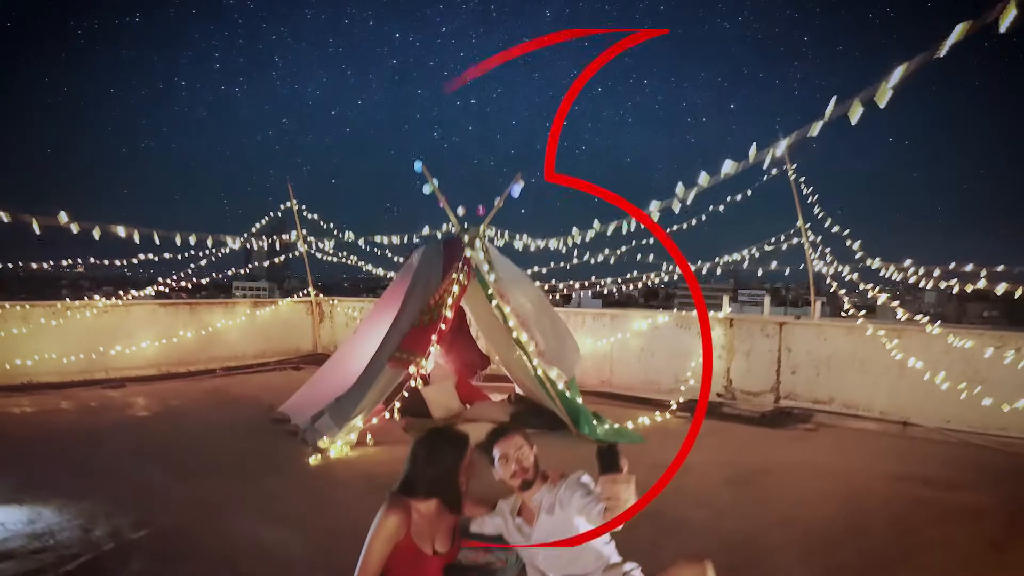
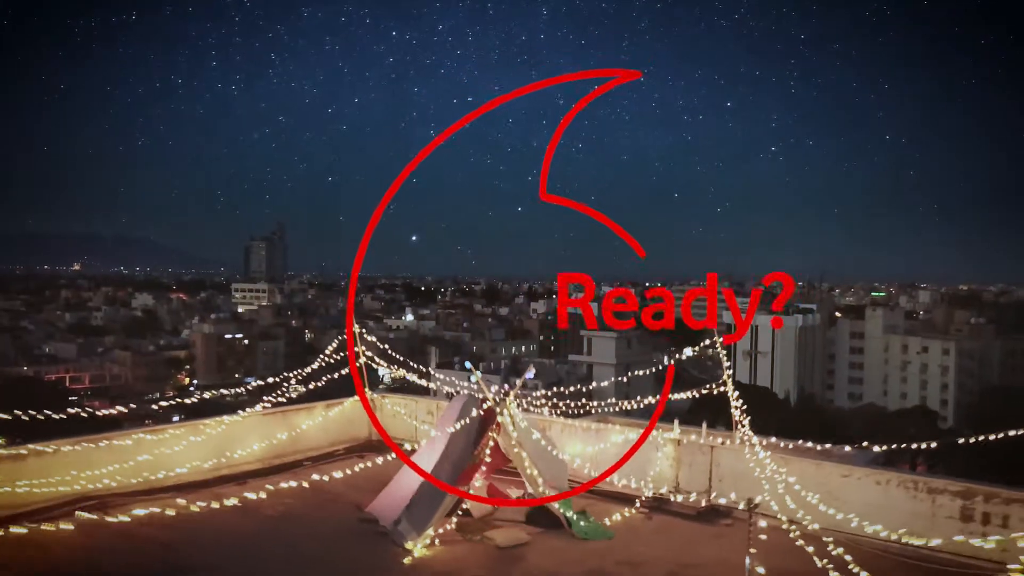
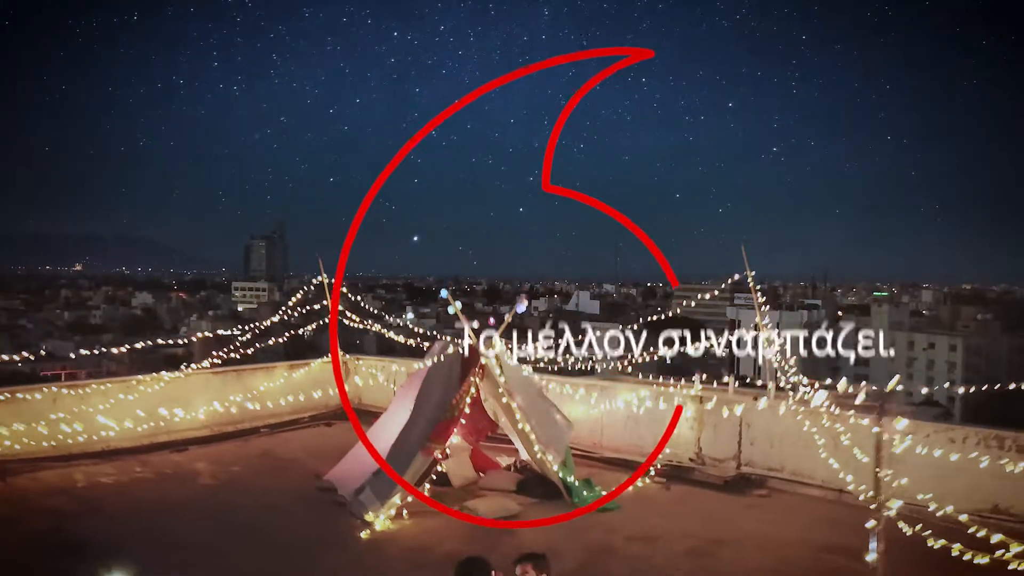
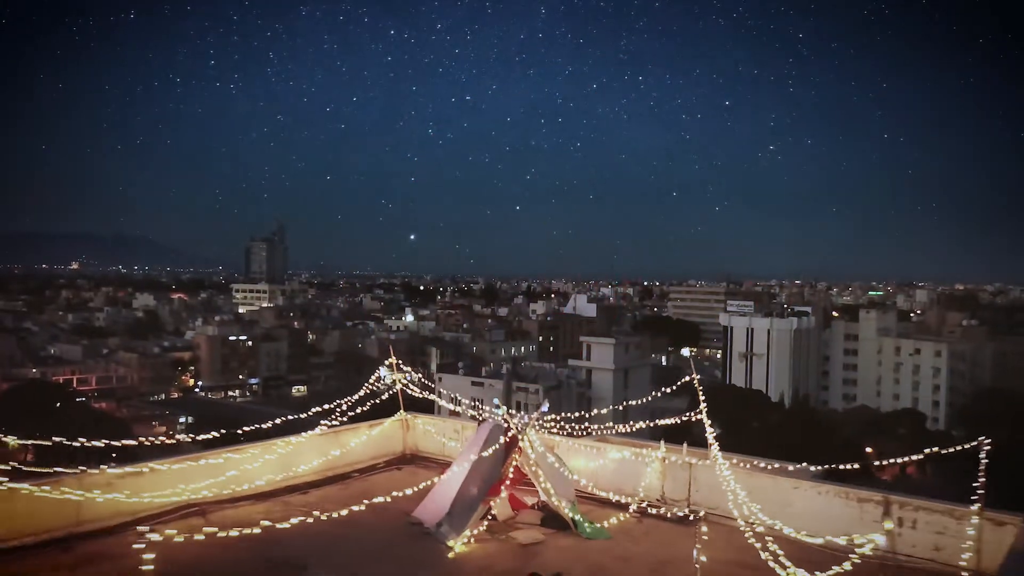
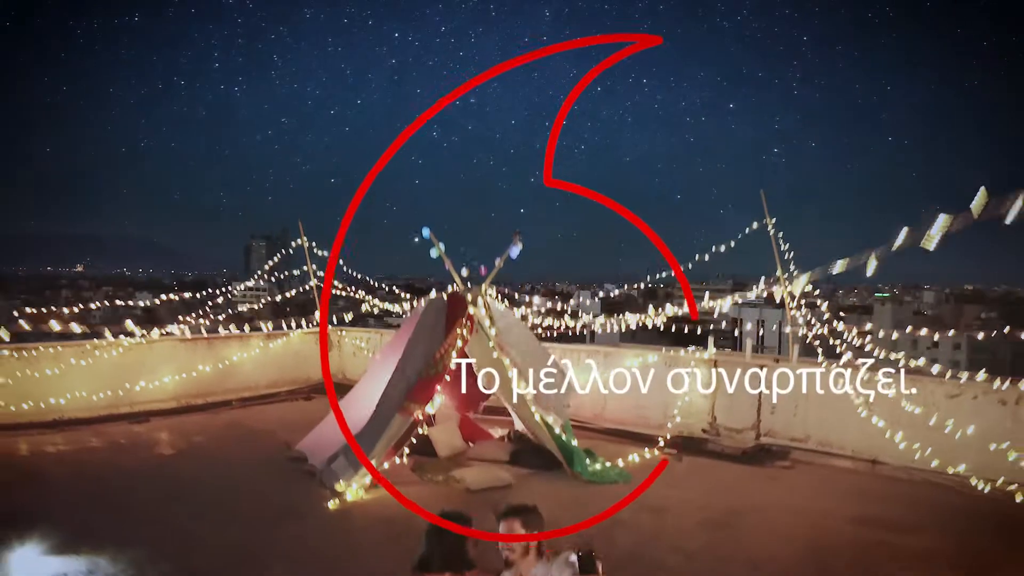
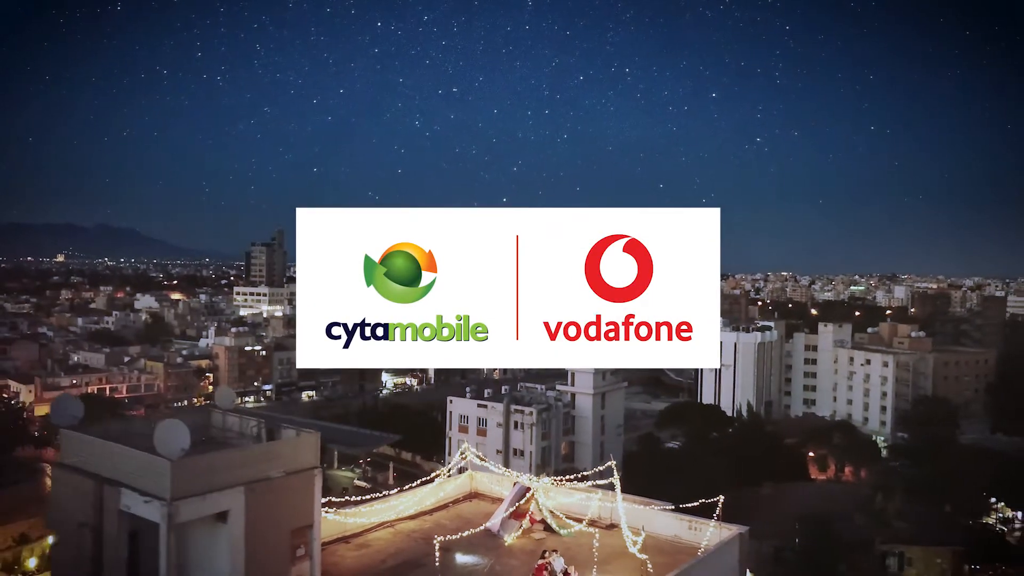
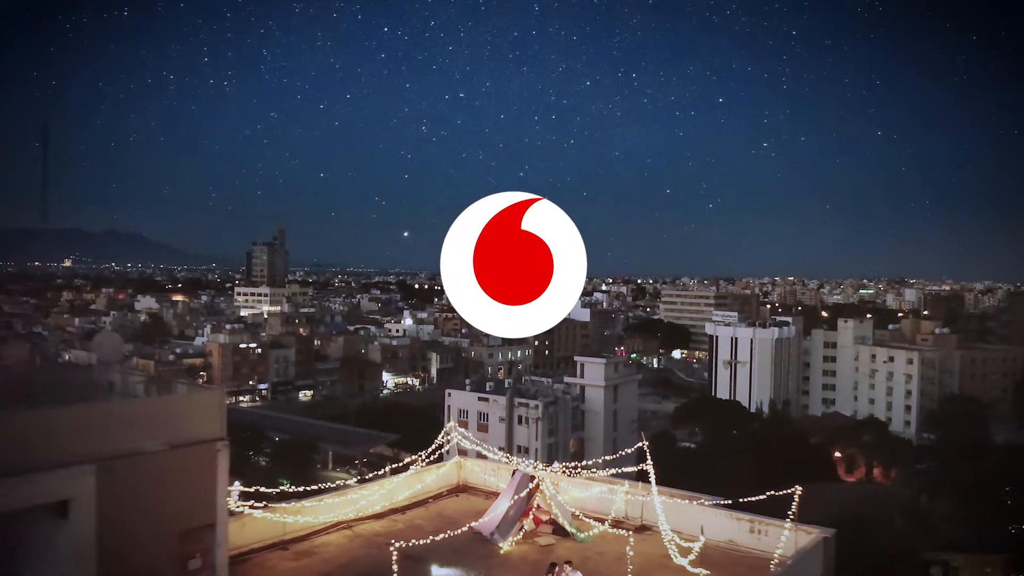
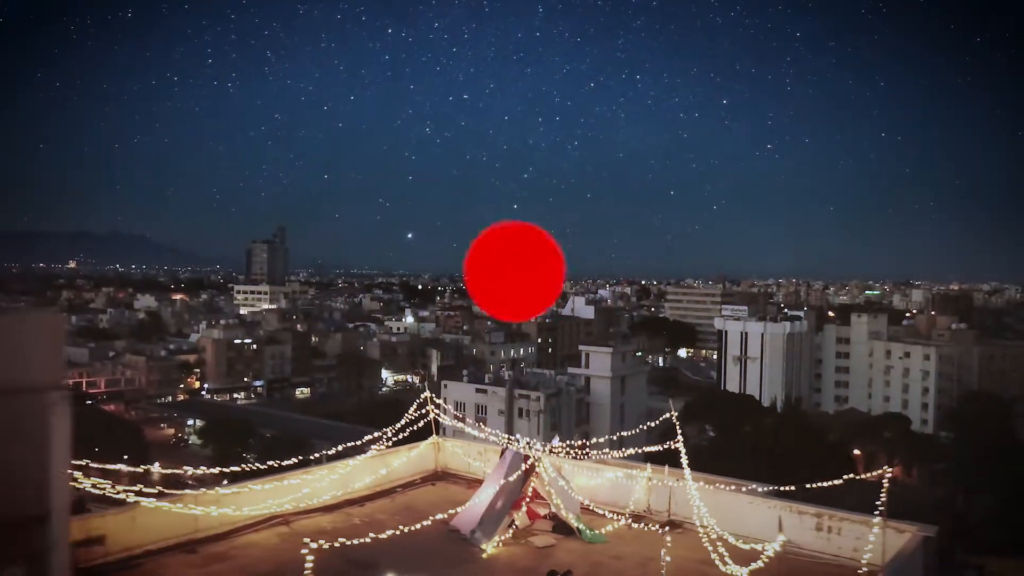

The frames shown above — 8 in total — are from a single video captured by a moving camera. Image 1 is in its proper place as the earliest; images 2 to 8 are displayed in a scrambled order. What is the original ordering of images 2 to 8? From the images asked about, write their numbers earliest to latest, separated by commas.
5, 3, 2, 4, 8, 7, 6
